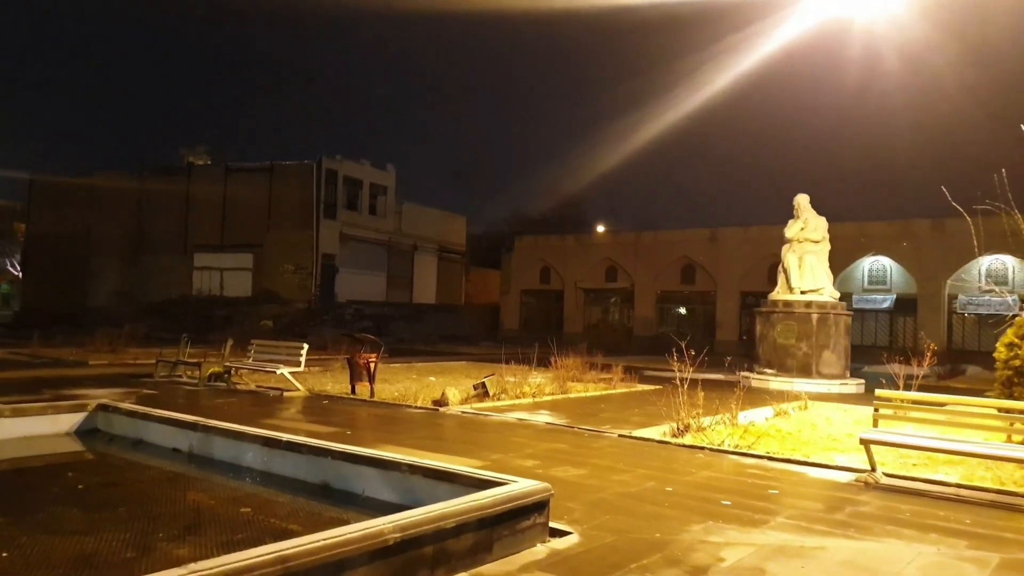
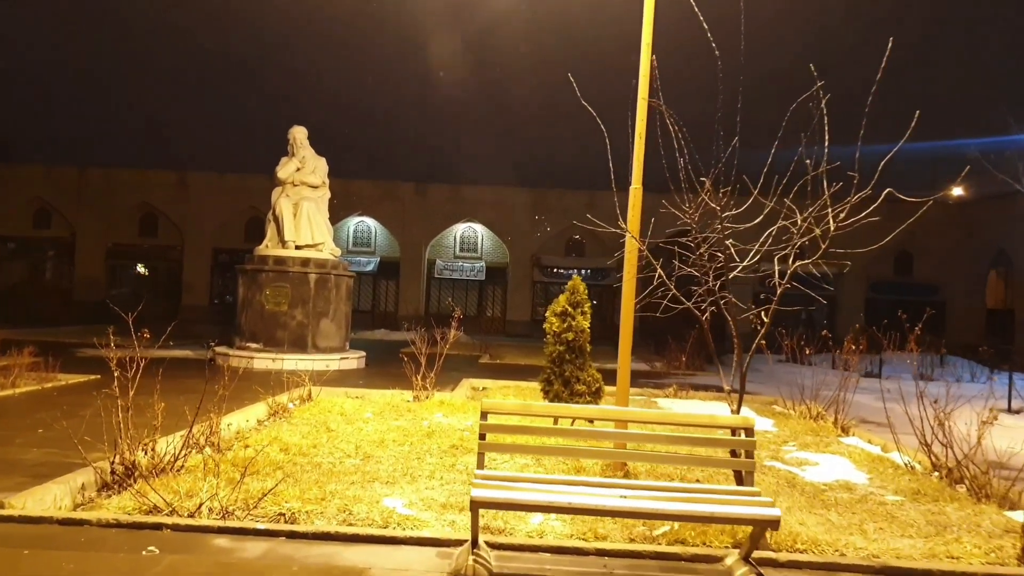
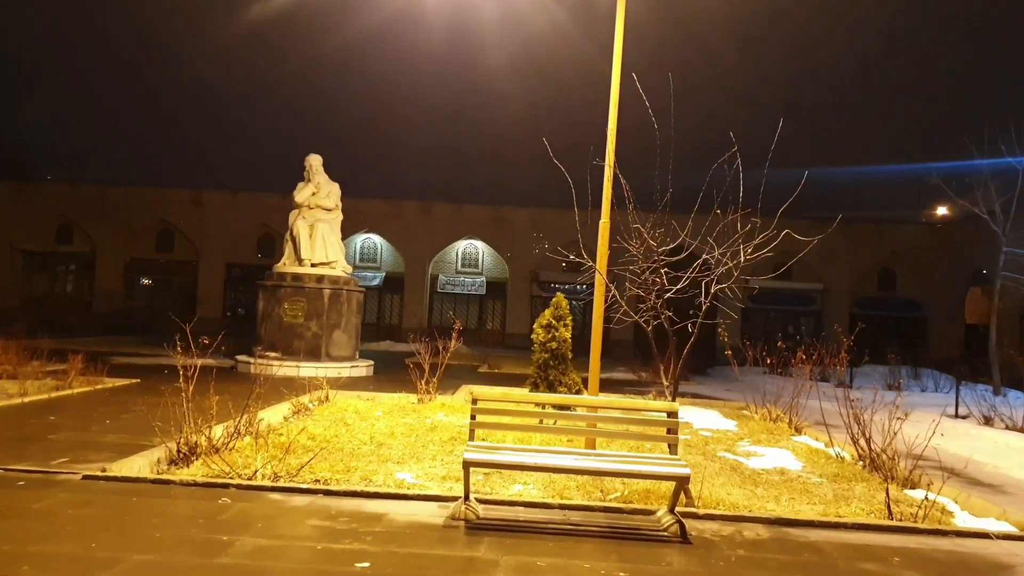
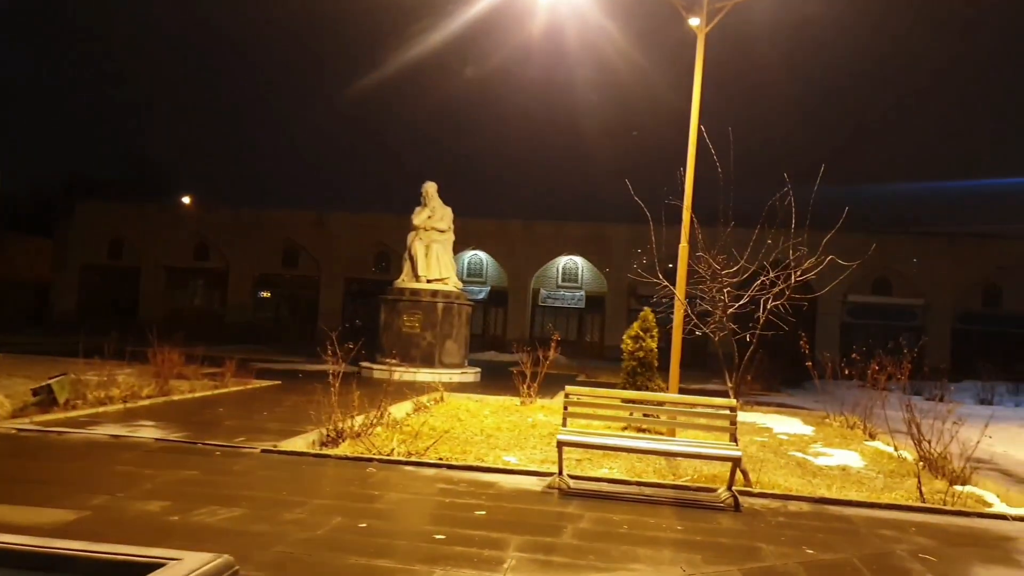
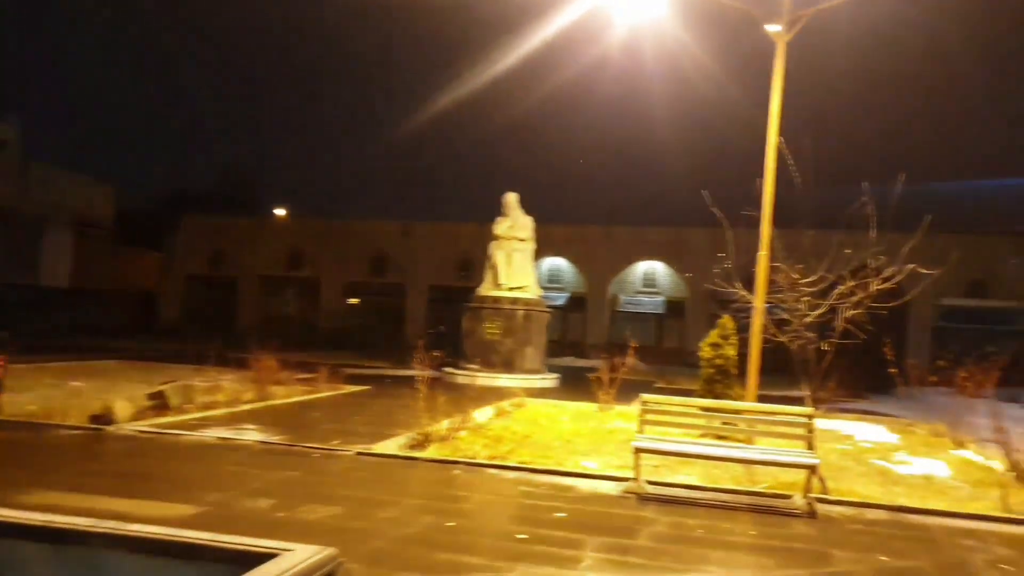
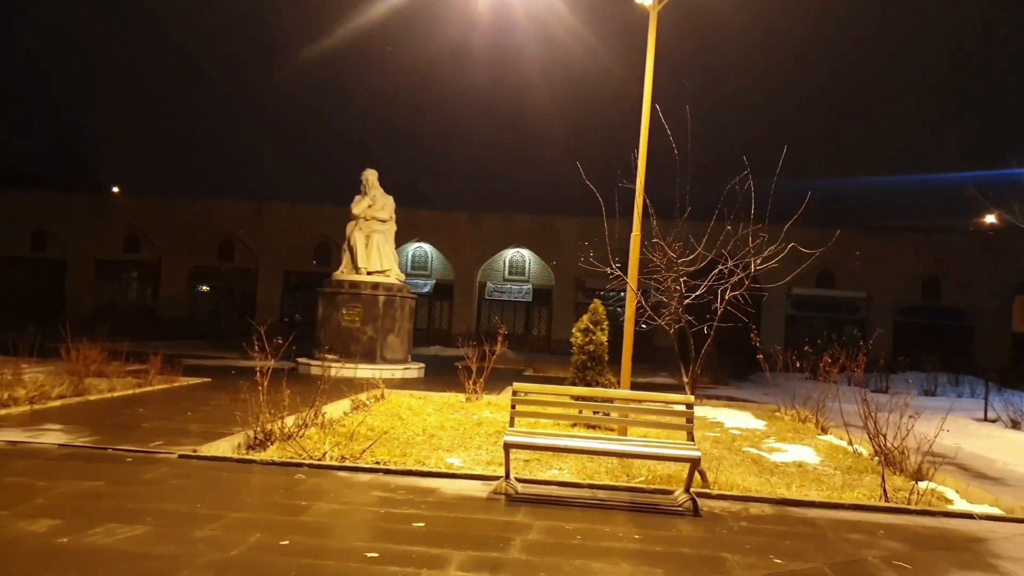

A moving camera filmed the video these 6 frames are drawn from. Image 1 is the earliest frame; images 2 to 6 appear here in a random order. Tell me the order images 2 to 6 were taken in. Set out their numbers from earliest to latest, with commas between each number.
5, 4, 6, 3, 2
